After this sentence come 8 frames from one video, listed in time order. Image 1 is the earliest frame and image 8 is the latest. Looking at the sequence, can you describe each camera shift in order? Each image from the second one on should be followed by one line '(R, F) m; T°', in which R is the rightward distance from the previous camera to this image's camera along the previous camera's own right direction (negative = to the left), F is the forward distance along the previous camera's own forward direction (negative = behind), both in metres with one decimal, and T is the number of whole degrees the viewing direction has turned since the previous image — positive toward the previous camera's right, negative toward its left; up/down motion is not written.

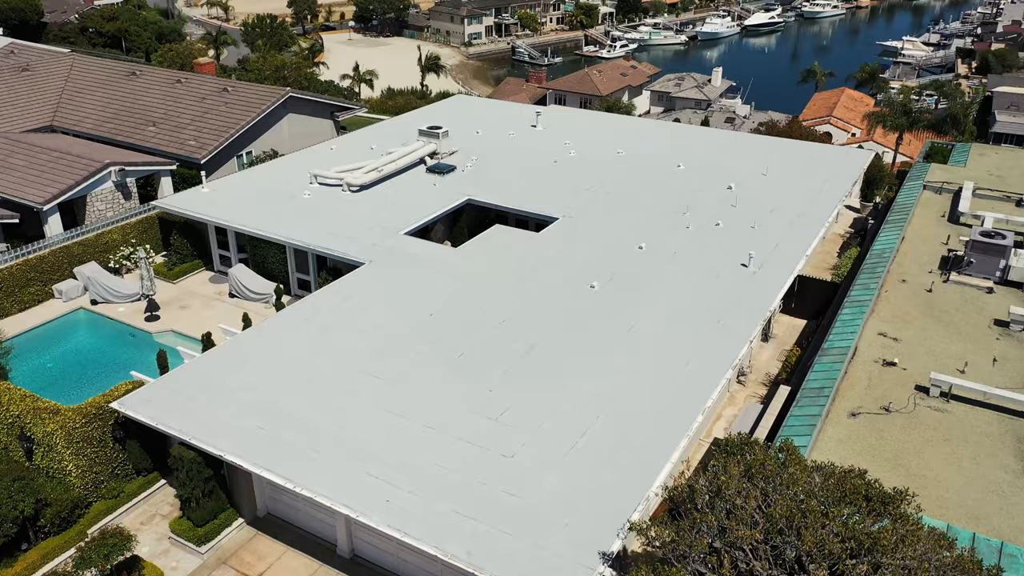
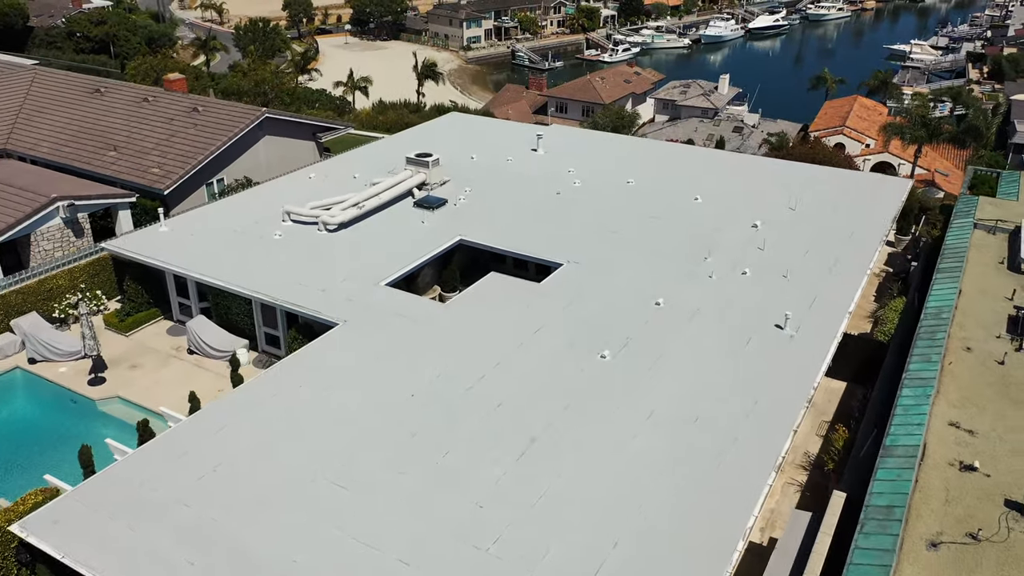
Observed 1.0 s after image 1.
(+0.1, +3.0) m; 0°
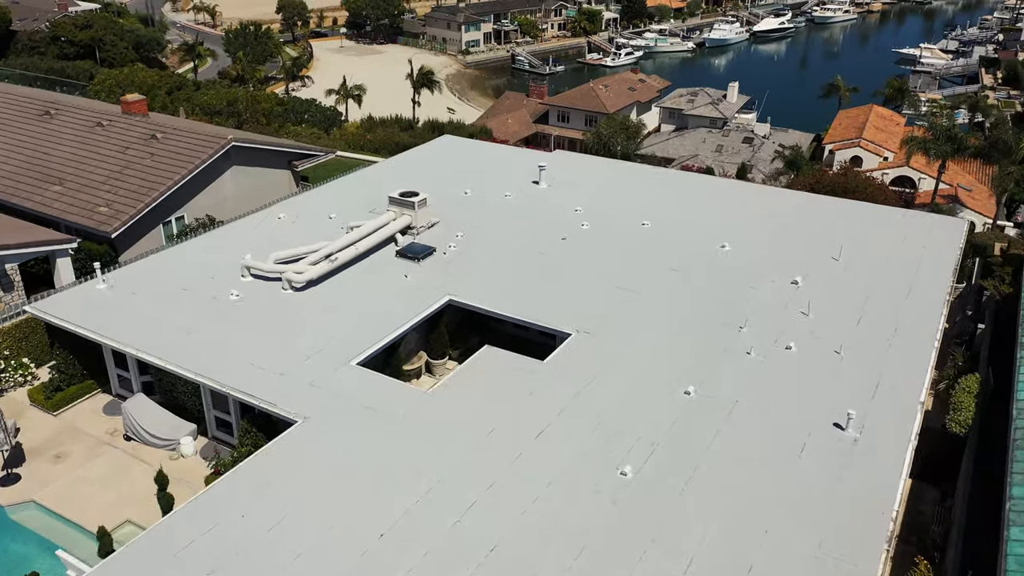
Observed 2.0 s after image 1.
(0.0, +3.5) m; 0°
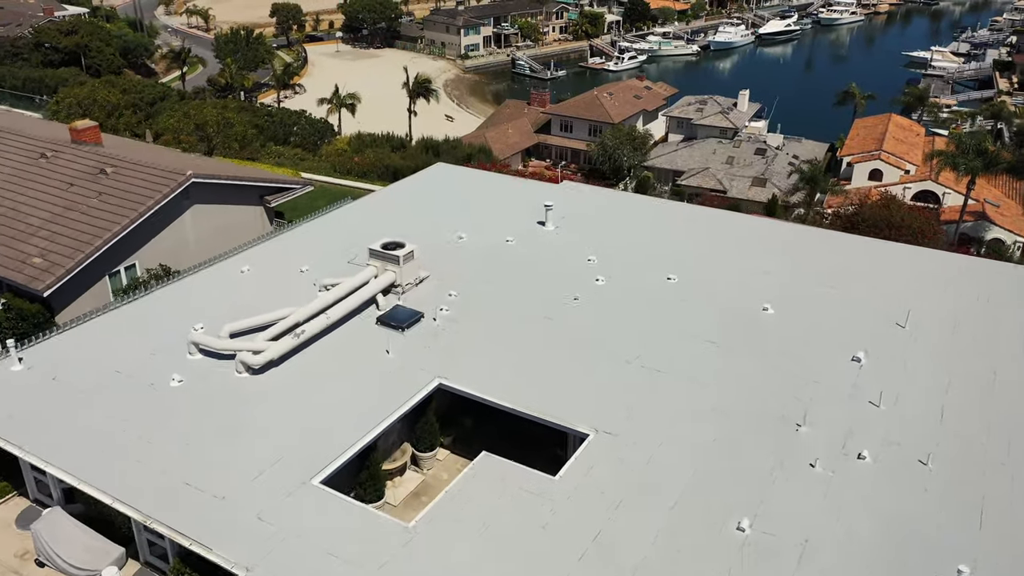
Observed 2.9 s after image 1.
(0.0, +3.5) m; 0°
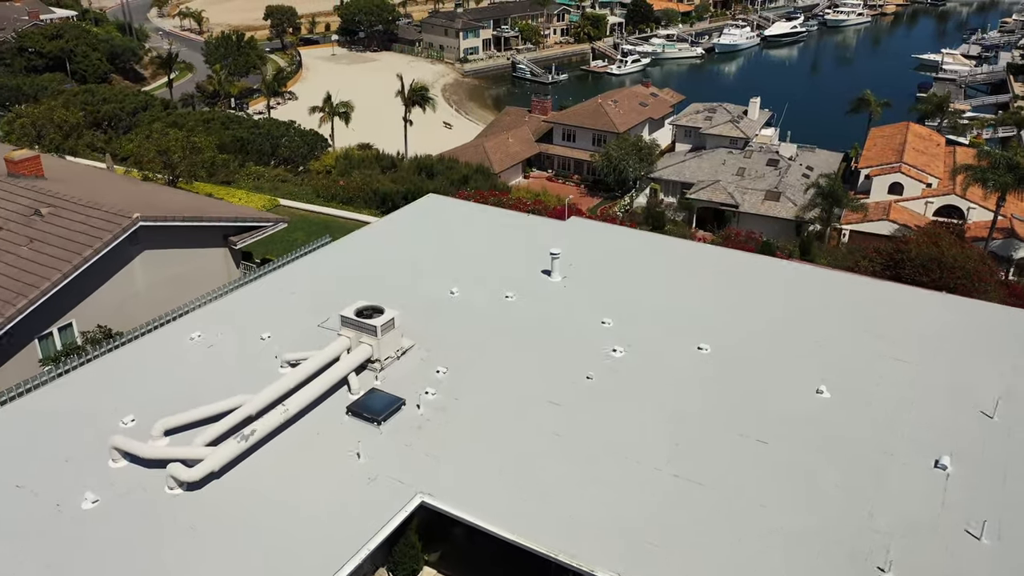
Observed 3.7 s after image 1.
(0.0, +3.3) m; 0°
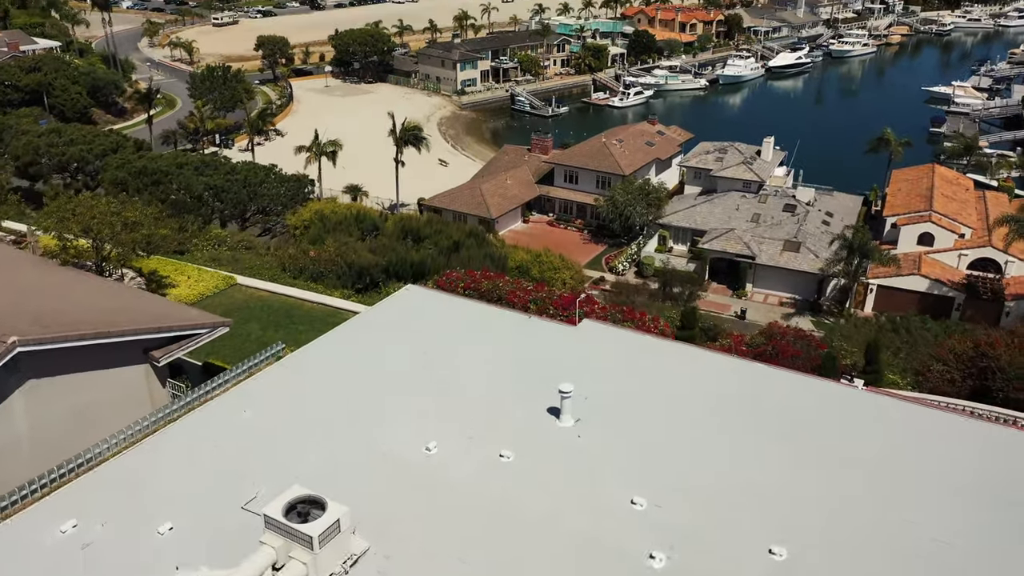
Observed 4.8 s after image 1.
(0.0, +4.8) m; 0°
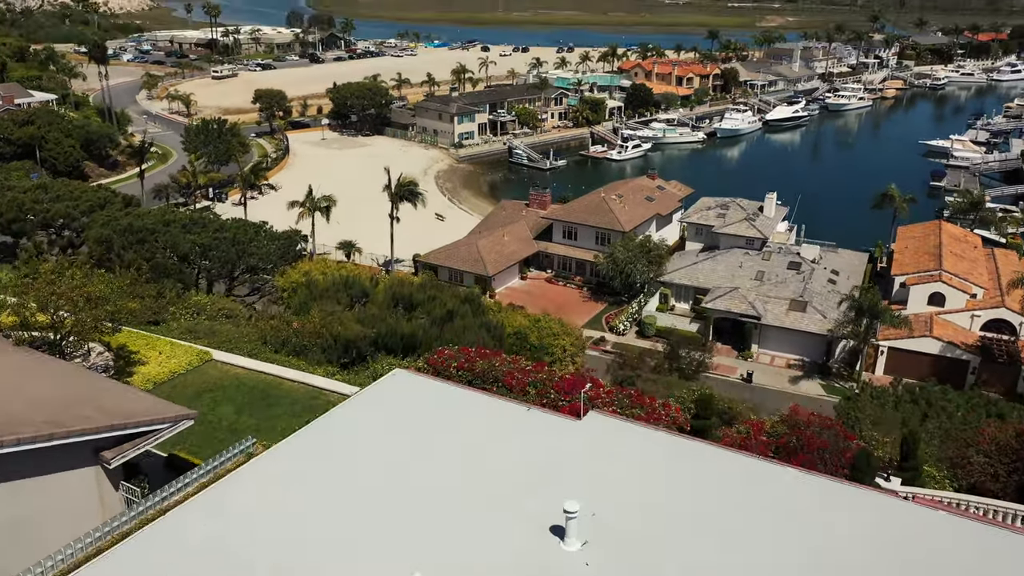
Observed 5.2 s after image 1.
(0.0, +1.9) m; 0°
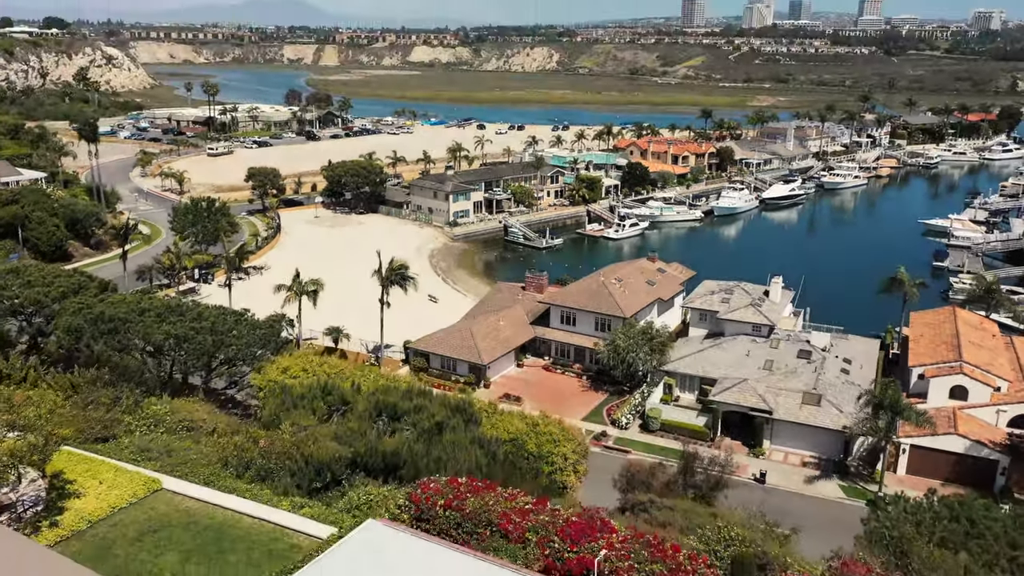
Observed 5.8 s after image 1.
(0.0, +2.9) m; 0°
